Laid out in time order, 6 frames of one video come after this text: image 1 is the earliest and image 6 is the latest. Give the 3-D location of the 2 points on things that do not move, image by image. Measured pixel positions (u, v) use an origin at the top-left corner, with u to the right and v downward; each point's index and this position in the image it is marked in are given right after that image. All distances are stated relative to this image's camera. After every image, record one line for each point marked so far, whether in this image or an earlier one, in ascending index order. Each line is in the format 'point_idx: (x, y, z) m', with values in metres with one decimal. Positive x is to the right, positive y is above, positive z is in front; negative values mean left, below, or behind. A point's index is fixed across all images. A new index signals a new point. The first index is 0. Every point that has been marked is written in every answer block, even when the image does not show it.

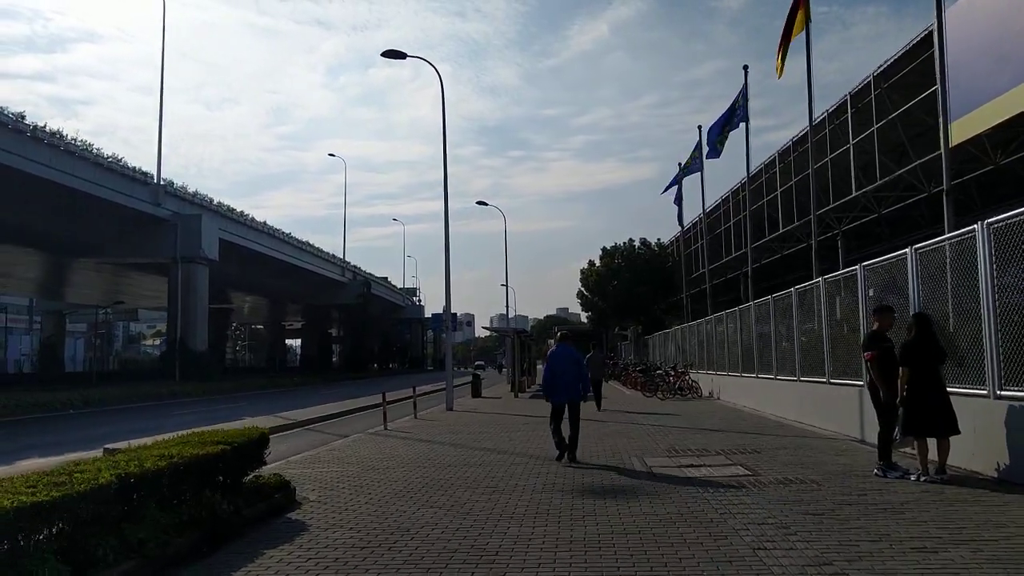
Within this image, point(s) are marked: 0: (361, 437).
0: (-3.0, -3.0, +18.2) m
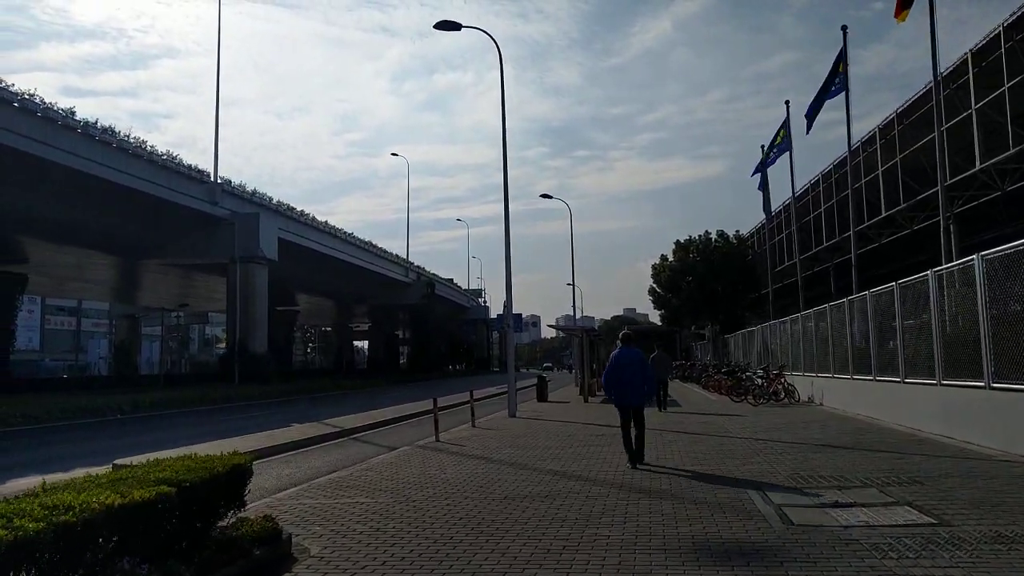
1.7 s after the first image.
0: (-1.8, -2.8, +15.5) m
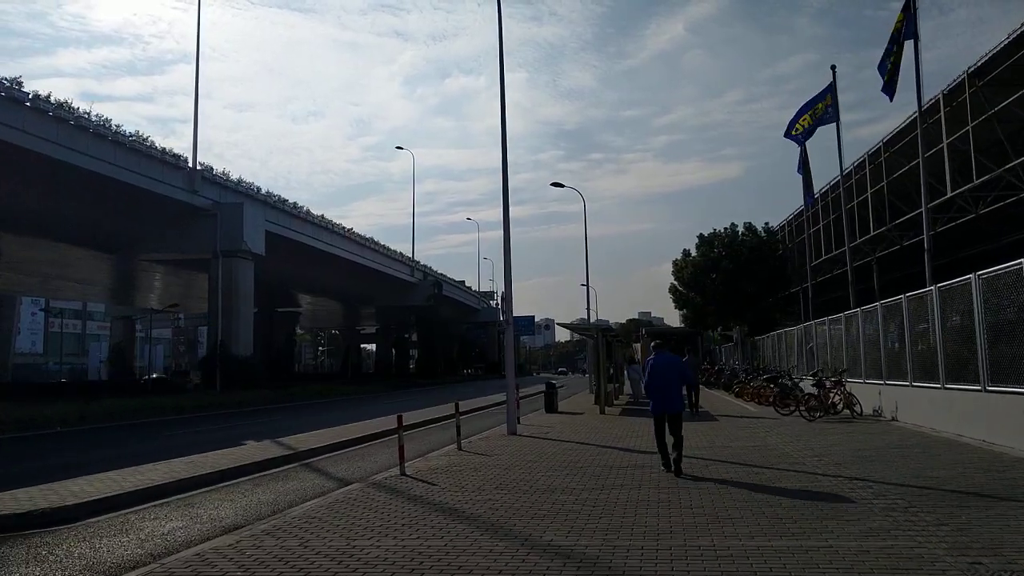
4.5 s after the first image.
0: (-2.0, -2.5, +11.0) m
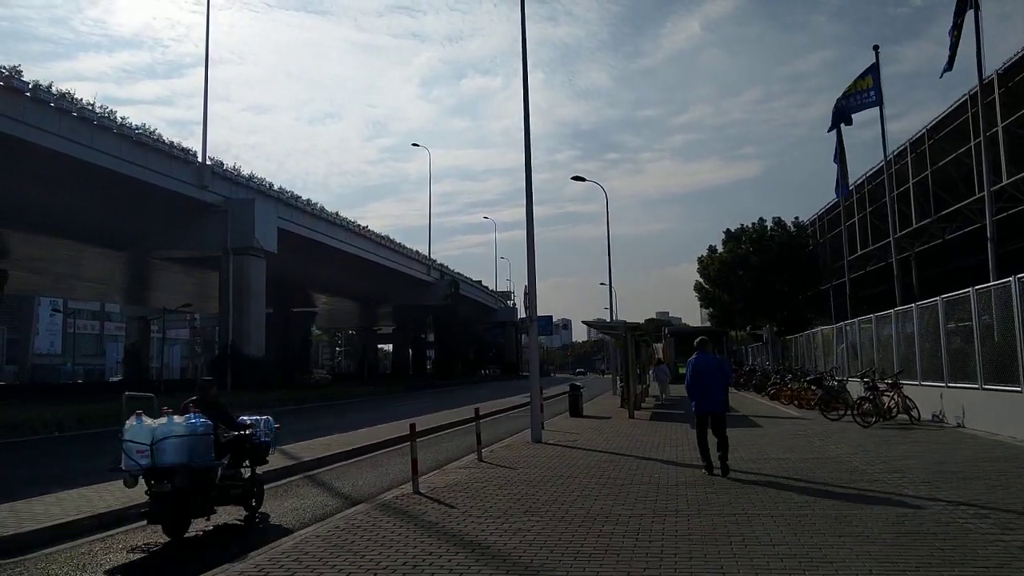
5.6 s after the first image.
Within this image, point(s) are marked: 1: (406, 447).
0: (-1.6, -2.4, +9.4) m
1: (-2.0, -3.0, +17.2) m
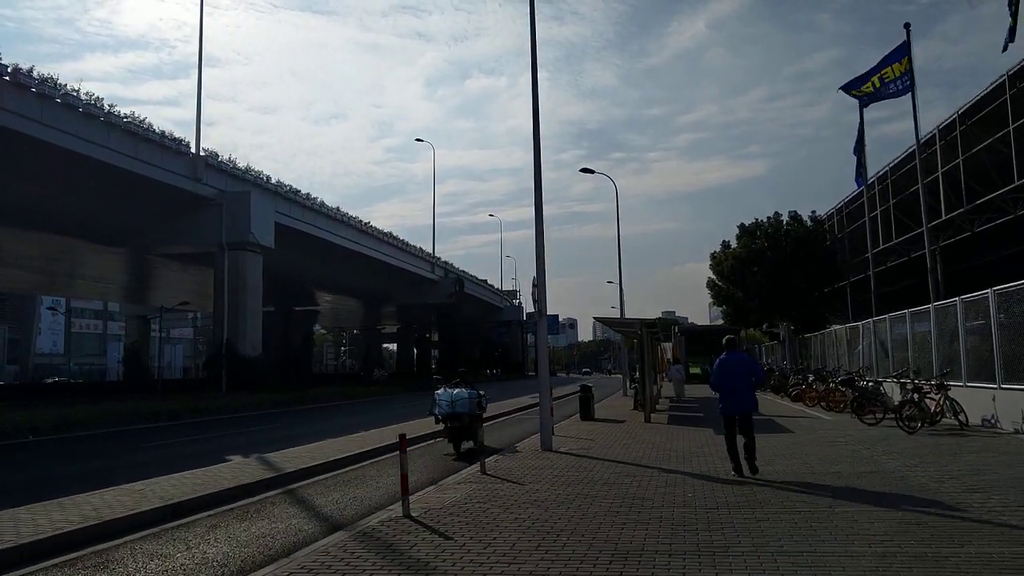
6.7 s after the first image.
0: (-1.6, -2.2, +7.6) m
1: (-1.9, -2.8, +15.5) m
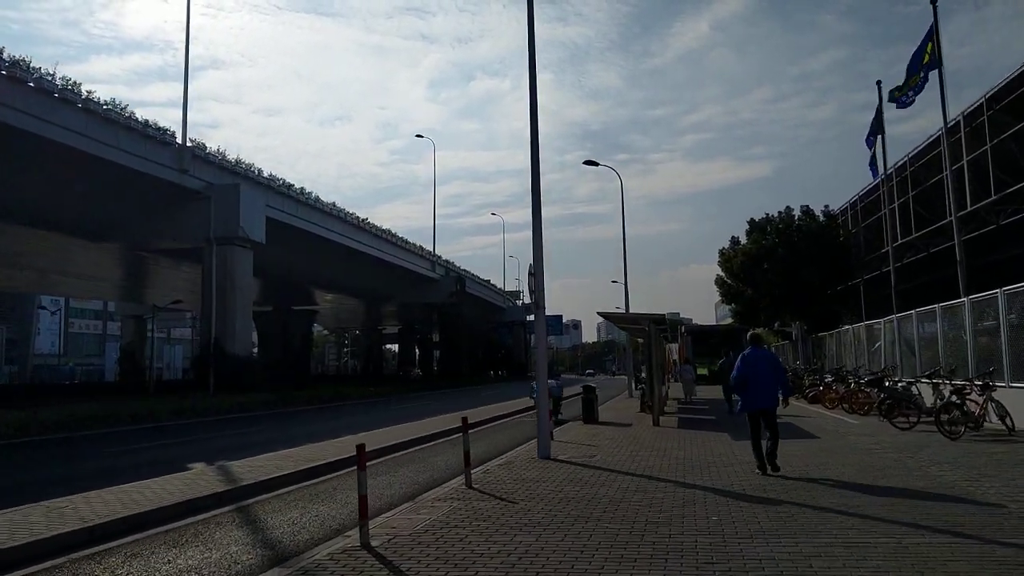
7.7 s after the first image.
0: (-1.7, -2.0, +5.8) m
1: (-2.0, -2.6, +13.7) m
